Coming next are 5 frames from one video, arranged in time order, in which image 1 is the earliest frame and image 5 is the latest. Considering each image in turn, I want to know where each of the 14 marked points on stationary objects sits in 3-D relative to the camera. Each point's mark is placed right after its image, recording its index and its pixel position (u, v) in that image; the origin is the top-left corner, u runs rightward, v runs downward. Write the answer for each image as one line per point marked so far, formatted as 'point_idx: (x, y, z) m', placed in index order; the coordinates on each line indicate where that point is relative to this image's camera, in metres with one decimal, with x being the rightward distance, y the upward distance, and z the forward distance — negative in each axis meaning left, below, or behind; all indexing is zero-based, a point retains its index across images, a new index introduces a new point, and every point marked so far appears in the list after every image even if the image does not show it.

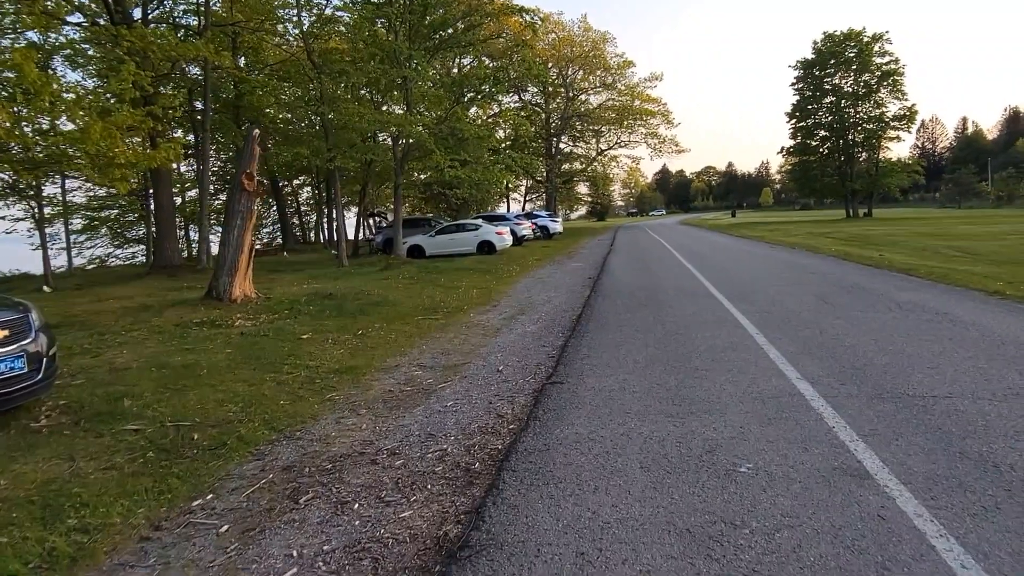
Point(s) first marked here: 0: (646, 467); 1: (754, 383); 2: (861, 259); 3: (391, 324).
0: (+0.6, -0.9, +3.6) m
1: (+1.7, -0.7, +5.1) m
2: (+8.1, +0.7, +17.4) m
3: (-1.8, -0.5, +10.8) m
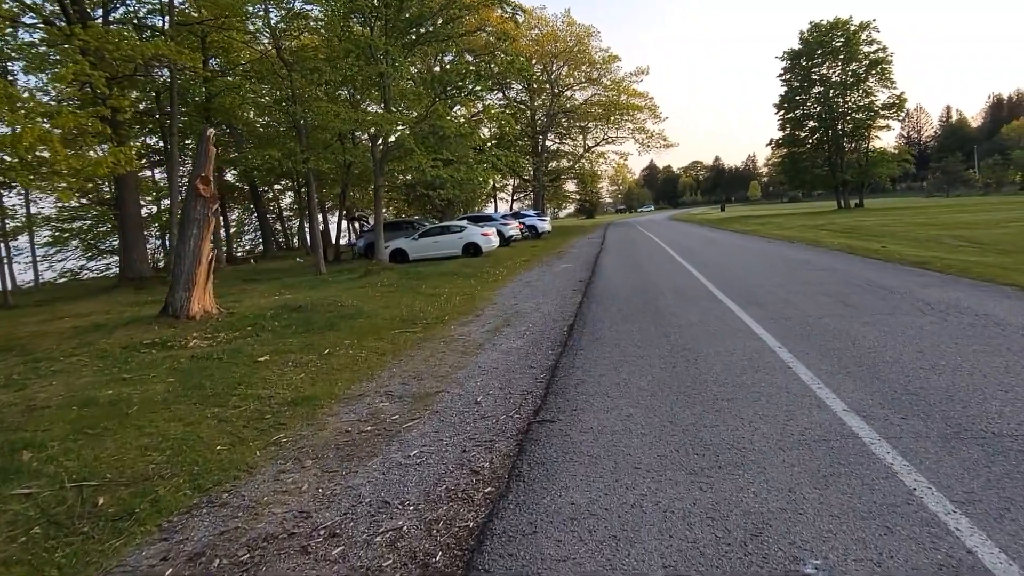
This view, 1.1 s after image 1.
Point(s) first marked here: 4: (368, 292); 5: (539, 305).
0: (+0.5, -1.0, +2.6) m
1: (+1.5, -0.7, +4.1) m
2: (+7.8, +0.8, +16.5) m
3: (-2.0, -0.7, +9.7) m
4: (-2.9, -0.1, +14.8) m
5: (+0.4, -0.3, +10.6) m
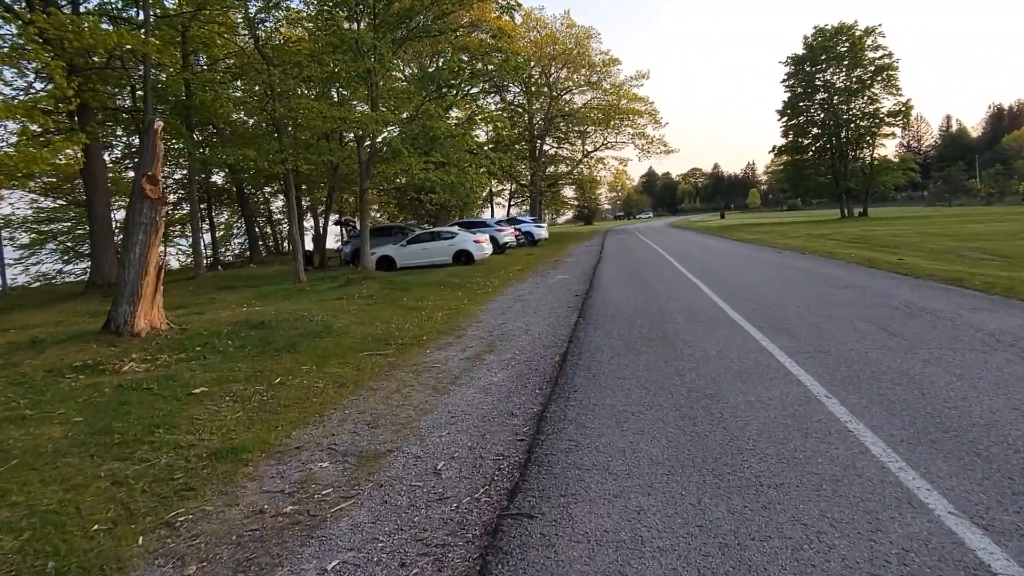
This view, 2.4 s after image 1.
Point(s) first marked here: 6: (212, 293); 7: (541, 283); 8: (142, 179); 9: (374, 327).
0: (+0.4, -1.1, +1.3) m
1: (+1.4, -0.9, +2.8) m
2: (+7.6, +0.5, +15.2) m
3: (-2.1, -0.9, +8.4) m
4: (-3.1, -0.3, +13.5) m
5: (+0.2, -0.5, +9.3) m
6: (-7.7, -0.1, +19.1) m
7: (+0.6, +0.1, +15.6) m
8: (-4.9, +1.5, +9.9) m
9: (-2.1, -0.6, +11.1) m
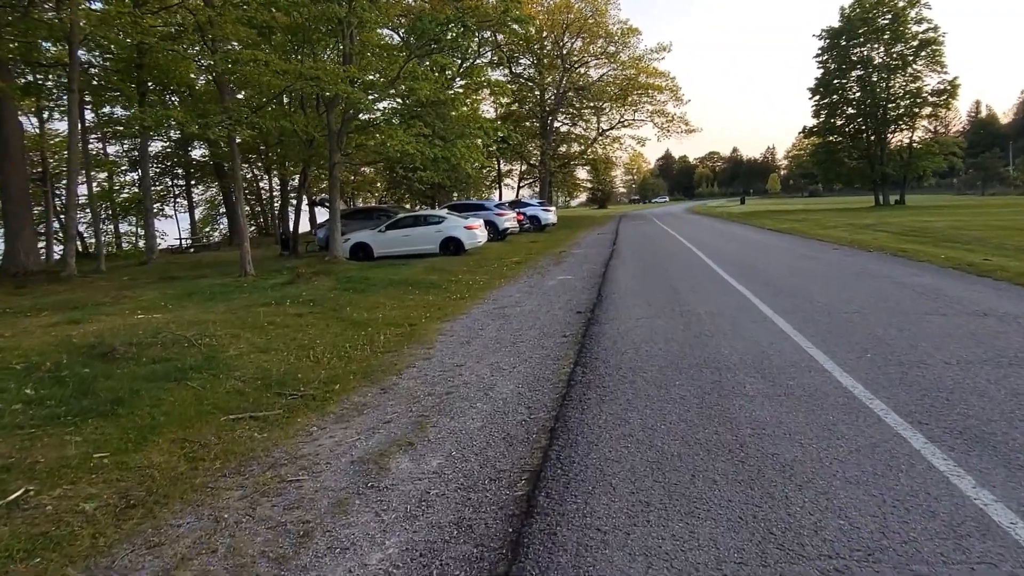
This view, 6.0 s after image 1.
0: (-0.1, -1.6, -2.2) m
1: (+0.9, -1.3, -0.7) m
2: (+7.4, +0.2, +11.5) m
3: (-2.5, -1.1, +4.9) m
4: (-3.3, -0.4, +10.0) m
5: (-0.1, -0.7, +5.8) m
6: (-7.8, 0.0, +15.7) m
7: (+0.4, 0.0, +12.1) m
8: (-5.2, +1.3, +6.4) m
9: (-2.4, -0.7, +7.6) m
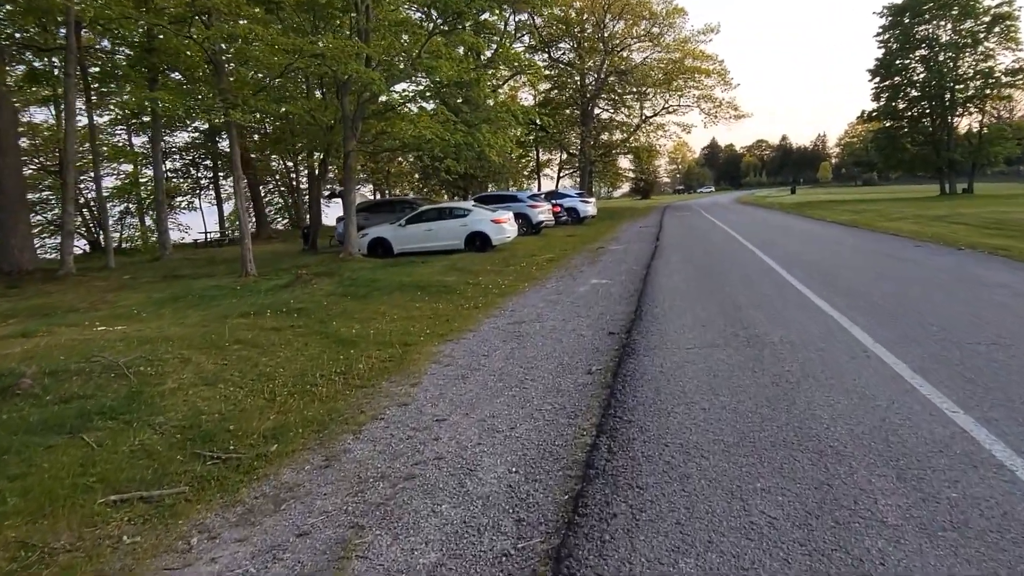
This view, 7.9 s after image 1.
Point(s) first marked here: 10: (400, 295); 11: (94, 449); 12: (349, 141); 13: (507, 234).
0: (-0.6, -1.8, -4.0) m
1: (+0.5, -1.6, -2.6) m
2: (+7.7, +0.1, +9.3) m
3: (-2.6, -1.3, +3.3) m
4: (-3.1, -0.5, +8.3) m
5: (-0.2, -0.9, +4.0) m
6: (-7.3, 0.0, +14.3) m
7: (+0.7, -0.1, +10.2) m
8: (-5.2, +1.2, +4.9) m
9: (-2.3, -0.9, +5.9) m
10: (-1.6, -0.1, +11.0) m
11: (-2.7, -1.0, +4.8) m
12: (-4.0, +3.7, +18.9) m
13: (-0.1, +1.4, +18.5) m
